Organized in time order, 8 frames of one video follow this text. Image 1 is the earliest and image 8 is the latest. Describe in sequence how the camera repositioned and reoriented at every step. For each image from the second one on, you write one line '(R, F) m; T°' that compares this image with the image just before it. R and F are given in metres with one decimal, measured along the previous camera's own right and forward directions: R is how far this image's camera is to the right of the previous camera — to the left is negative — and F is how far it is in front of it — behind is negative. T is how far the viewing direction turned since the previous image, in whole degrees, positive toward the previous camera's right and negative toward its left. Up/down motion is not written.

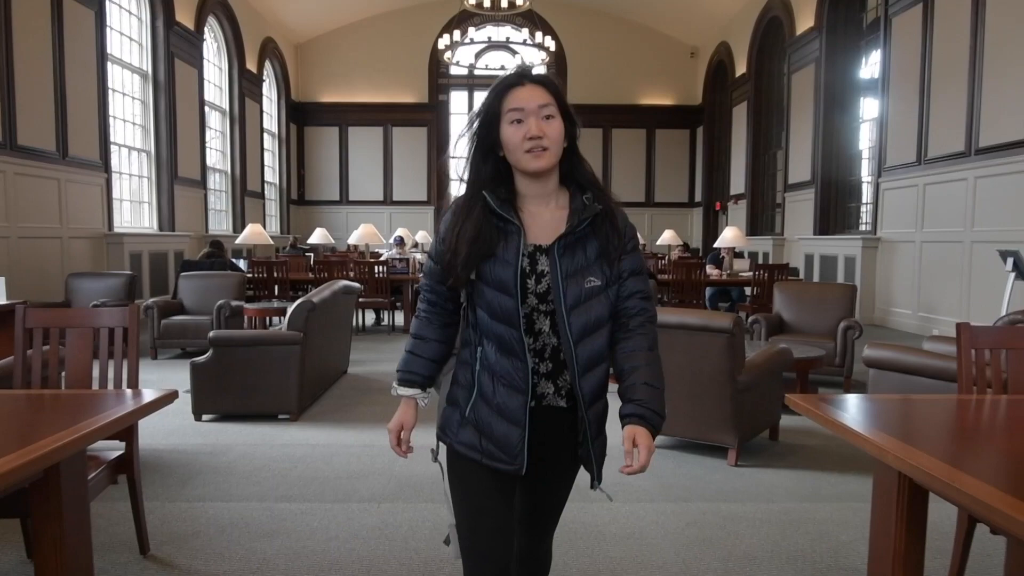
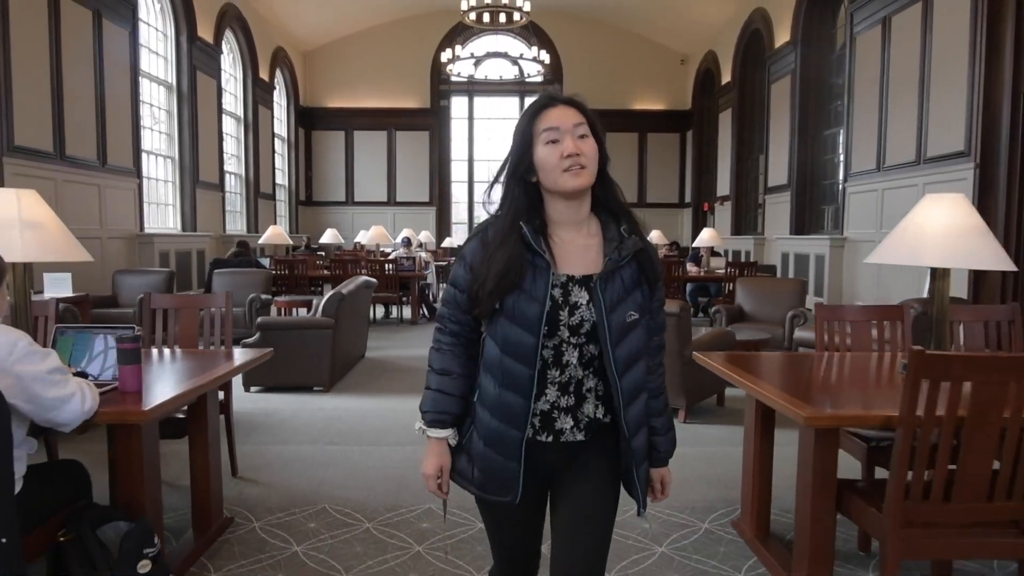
(0.0, -0.8) m; 0°
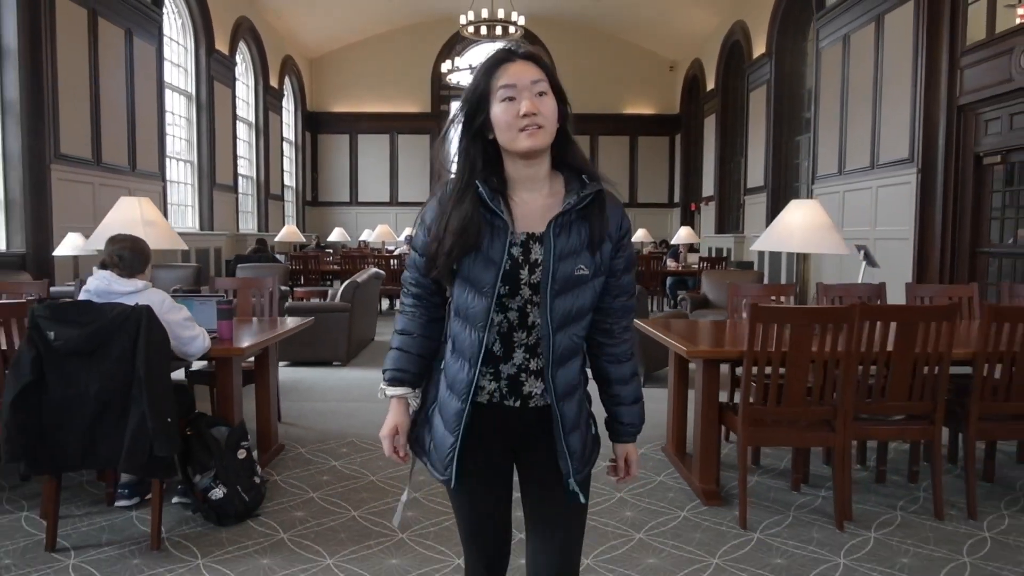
(+0.1, -0.9) m; 0°
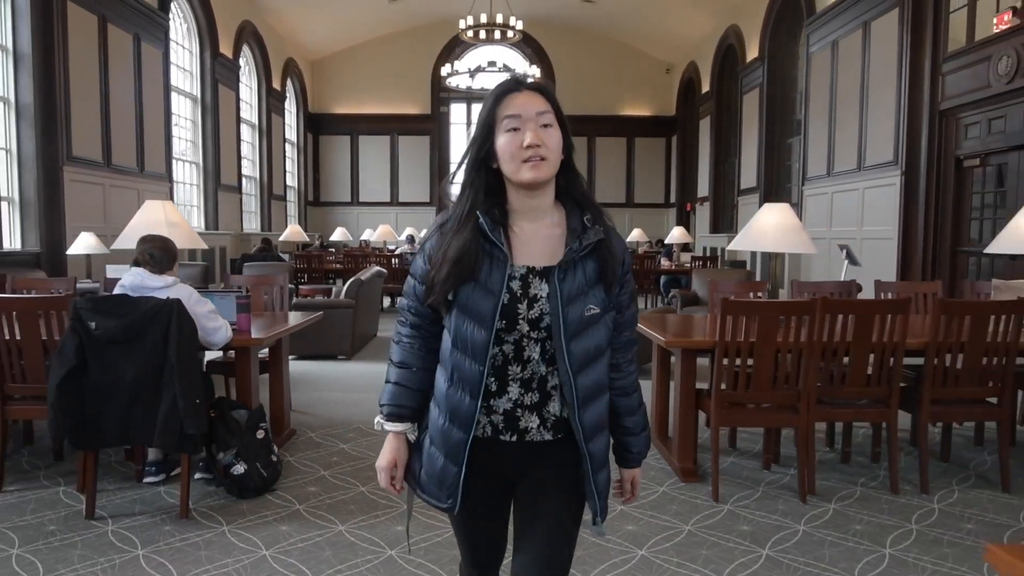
(0.0, -0.3) m; 0°
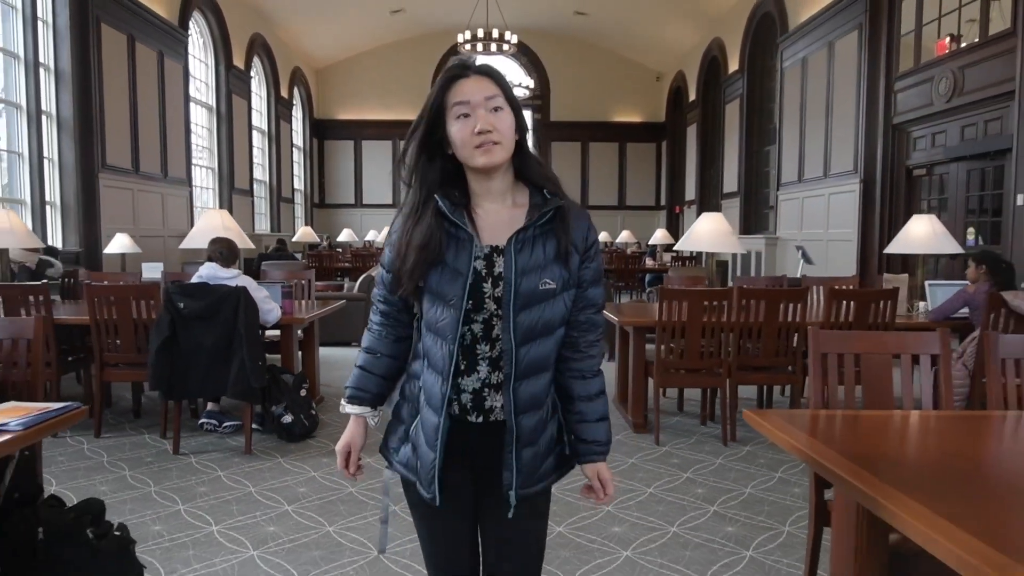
(0.0, -0.8) m; 0°
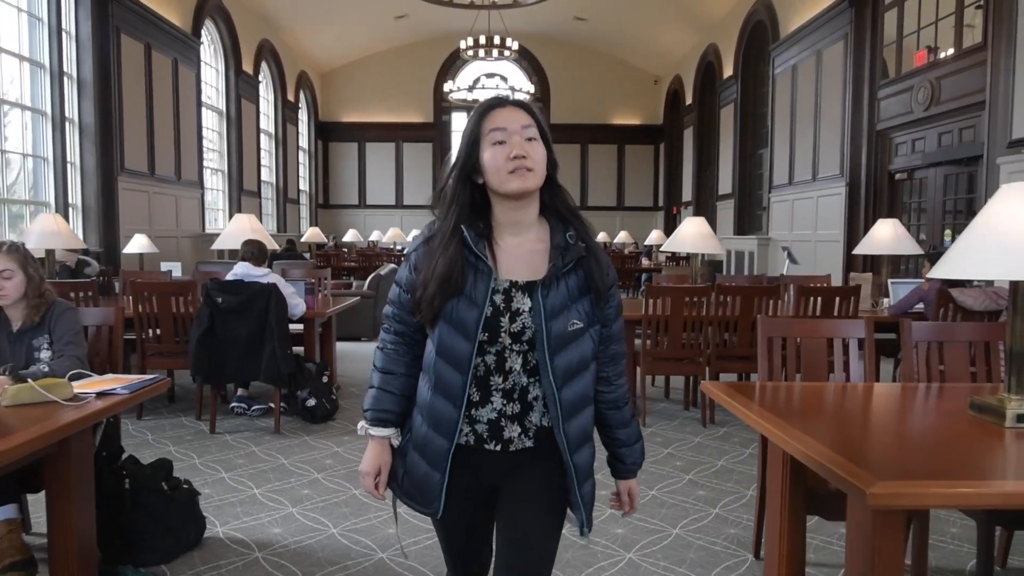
(0.0, -0.4) m; 0°
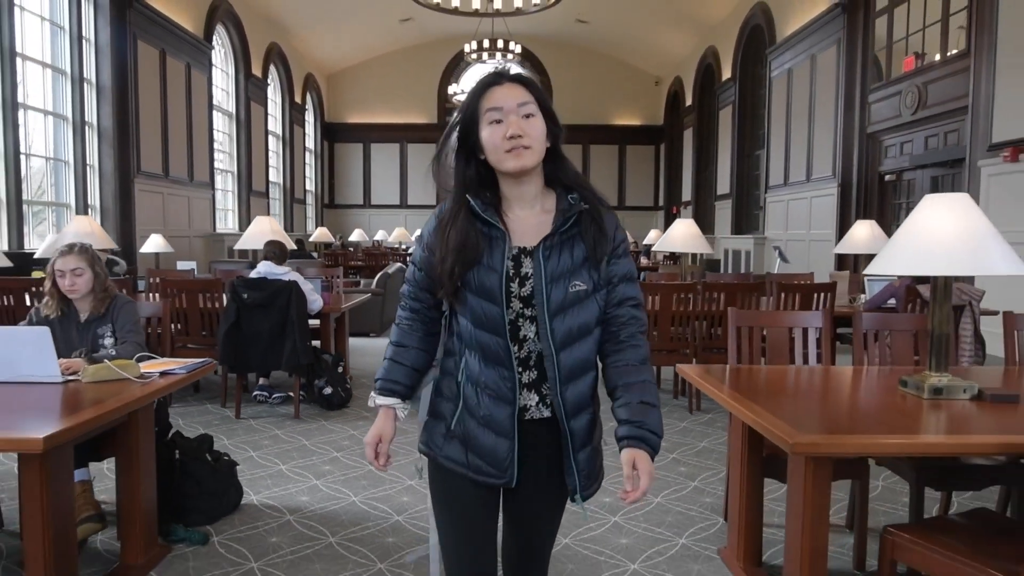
(0.0, -0.3) m; 0°
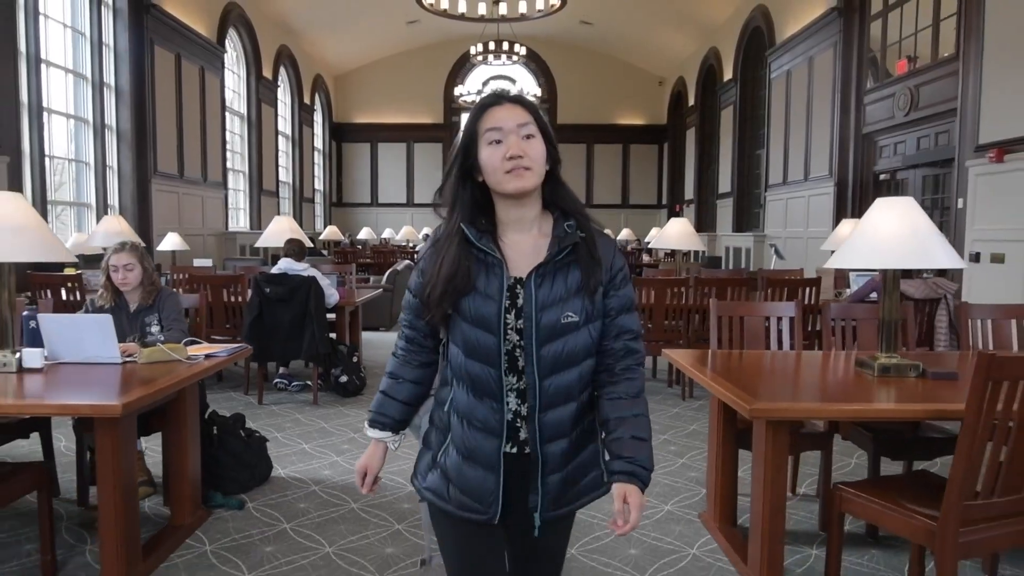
(0.0, -0.3) m; 0°
